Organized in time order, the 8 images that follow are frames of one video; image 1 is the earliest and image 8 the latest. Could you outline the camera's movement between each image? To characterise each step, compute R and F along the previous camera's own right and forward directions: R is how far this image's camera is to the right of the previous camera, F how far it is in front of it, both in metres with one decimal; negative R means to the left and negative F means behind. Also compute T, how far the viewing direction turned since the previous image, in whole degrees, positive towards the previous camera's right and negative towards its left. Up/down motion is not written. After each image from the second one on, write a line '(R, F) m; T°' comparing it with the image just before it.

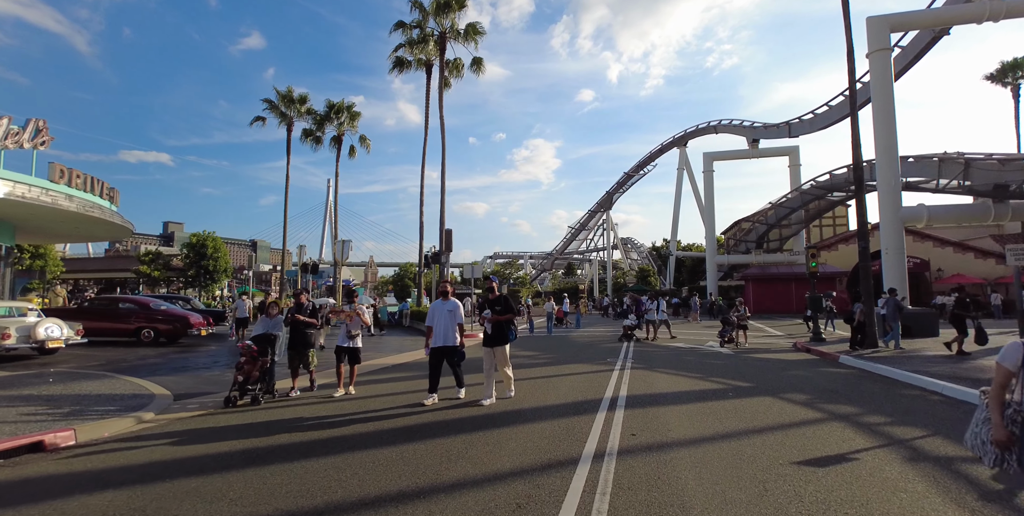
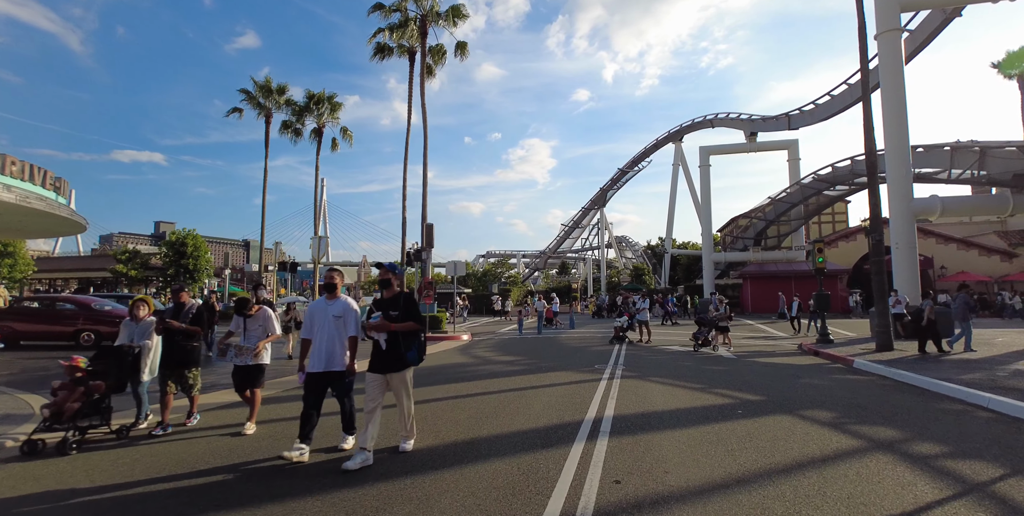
(+0.5, +1.5) m; +1°
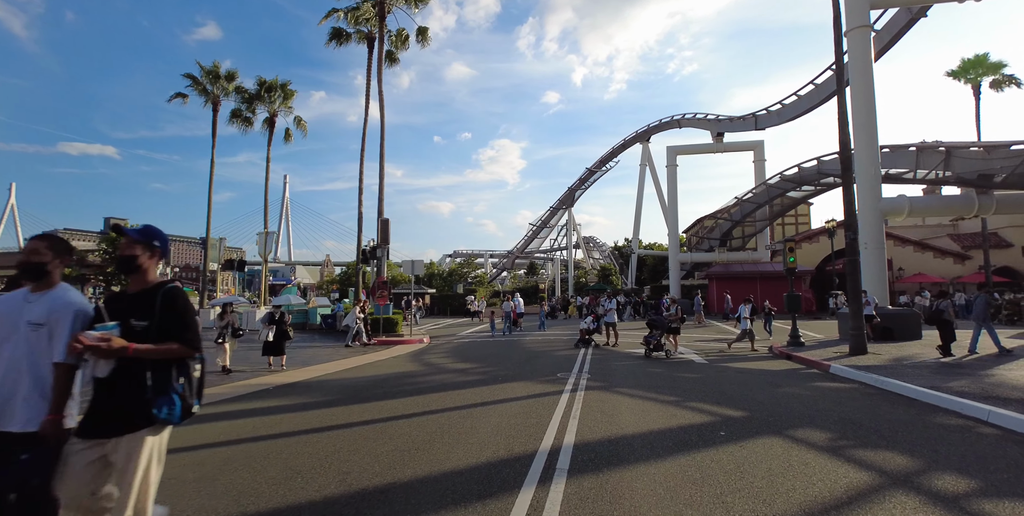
(+0.3, +1.2) m; +4°
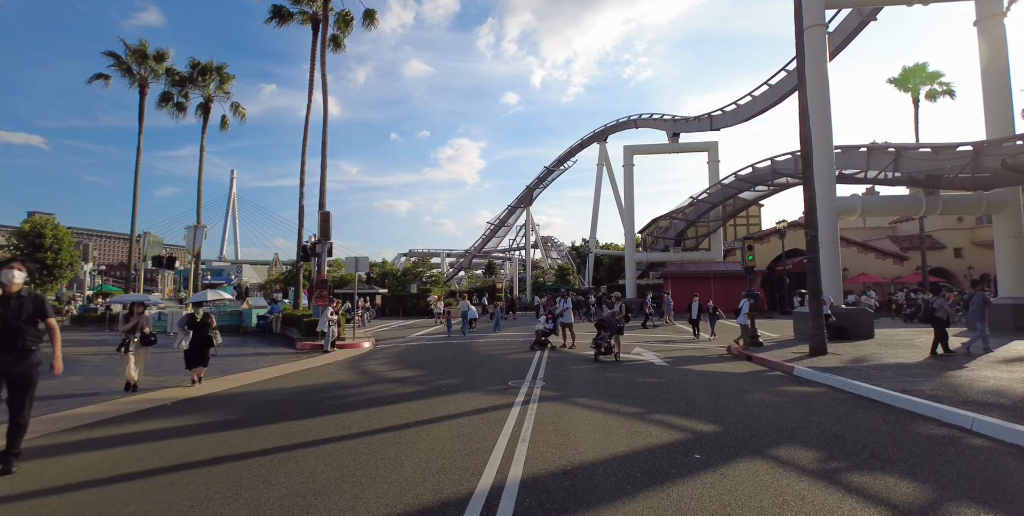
(+0.2, +1.1) m; +5°
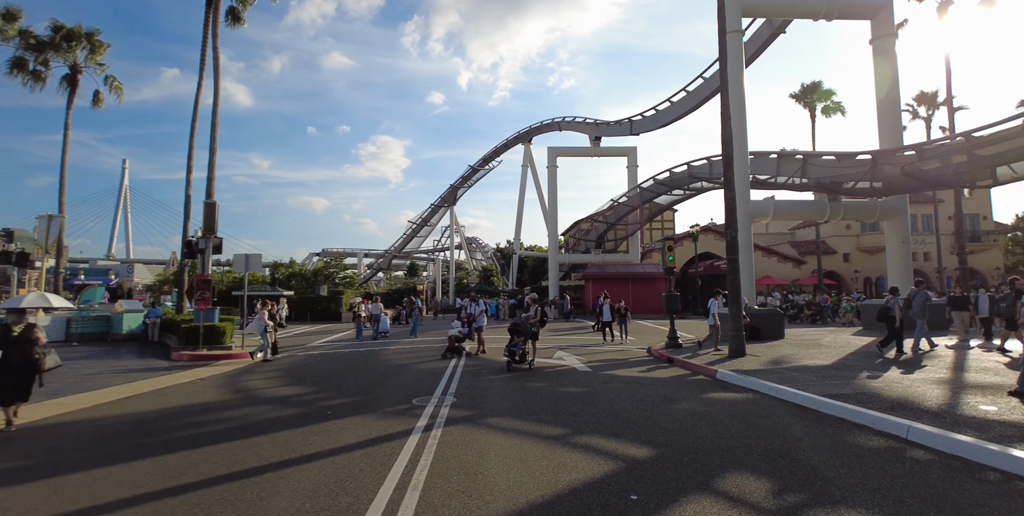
(+0.3, +1.2) m; +9°
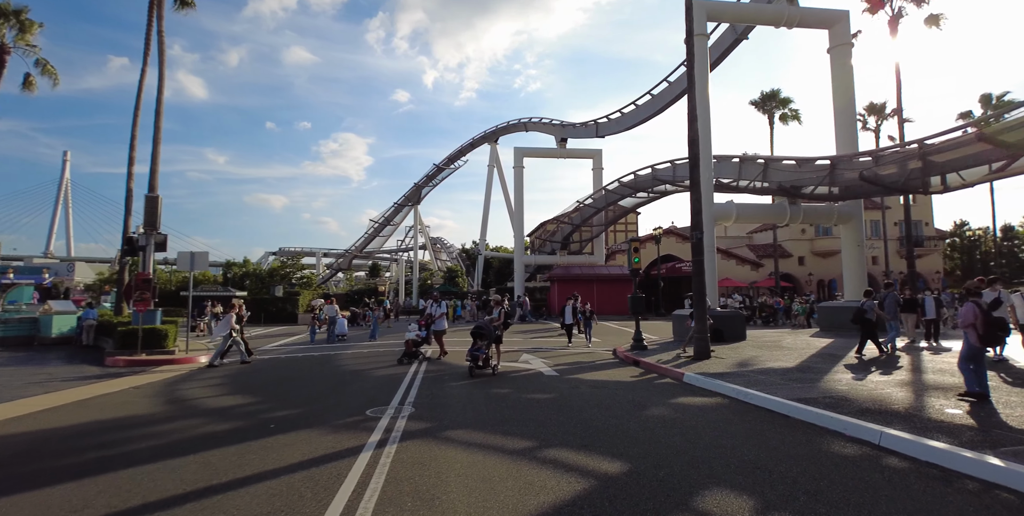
(0.0, +0.5) m; +4°
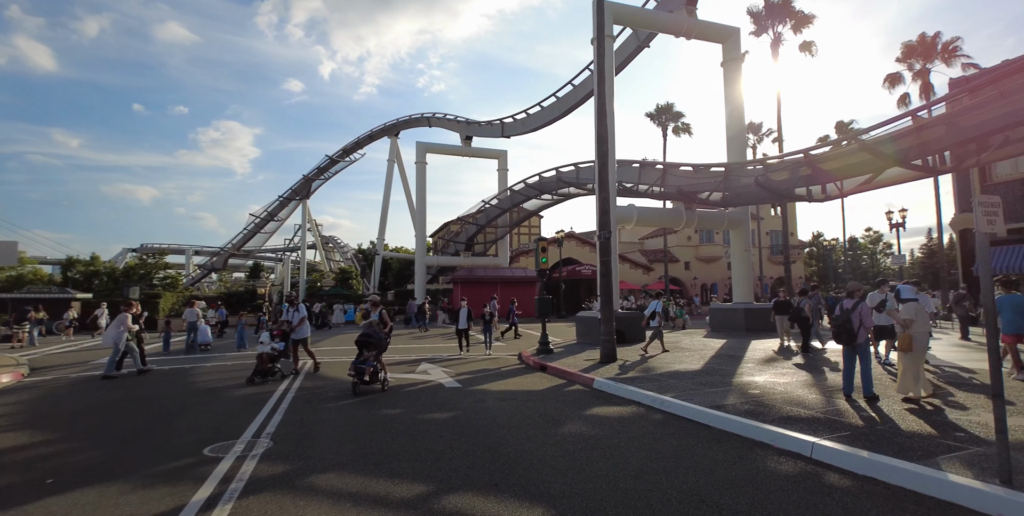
(+0.1, +1.2) m; +12°
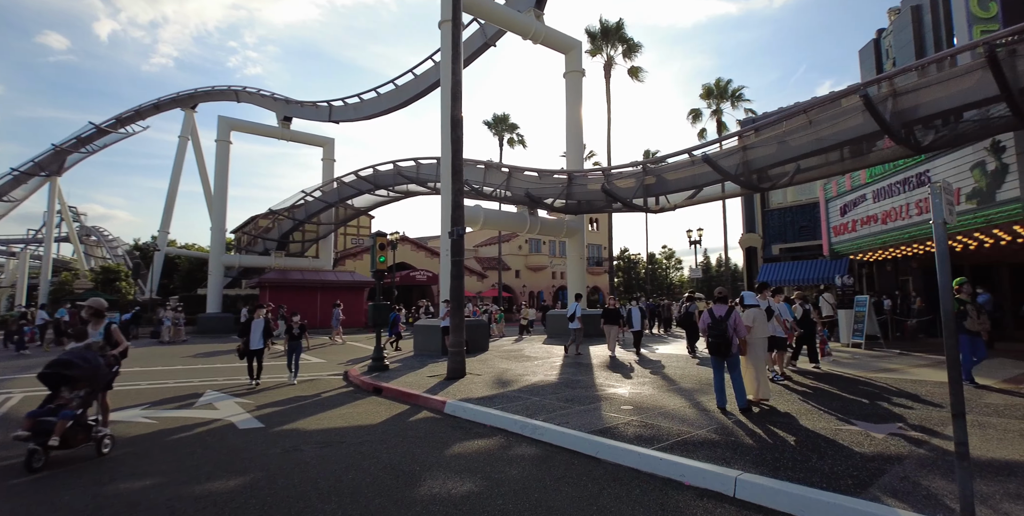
(-0.2, +1.9) m; +21°
